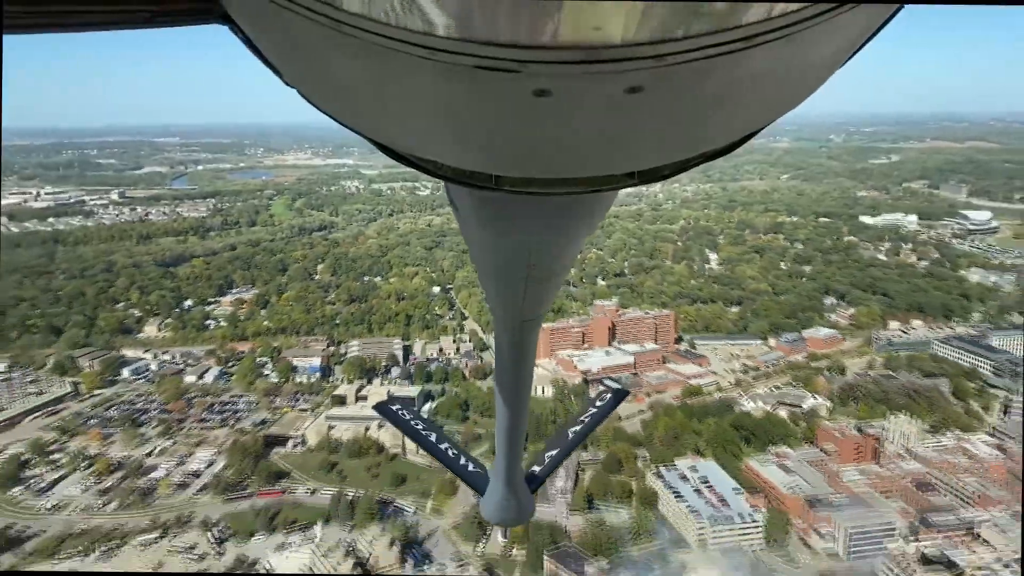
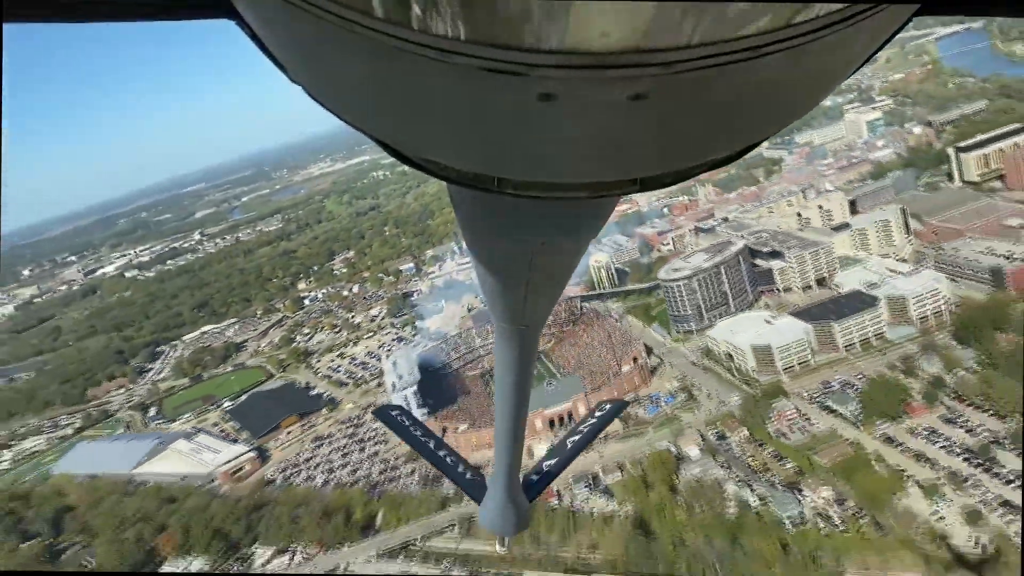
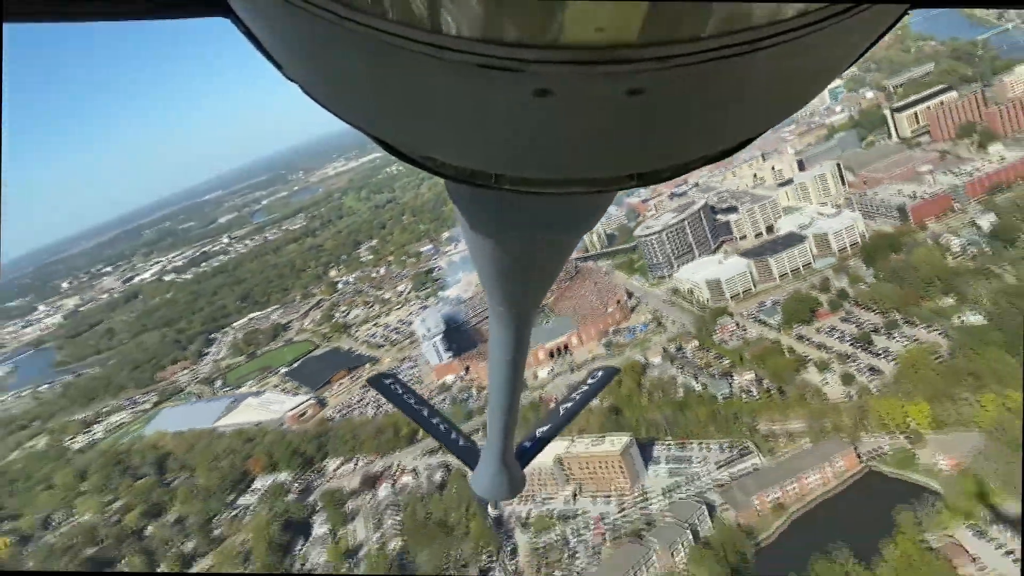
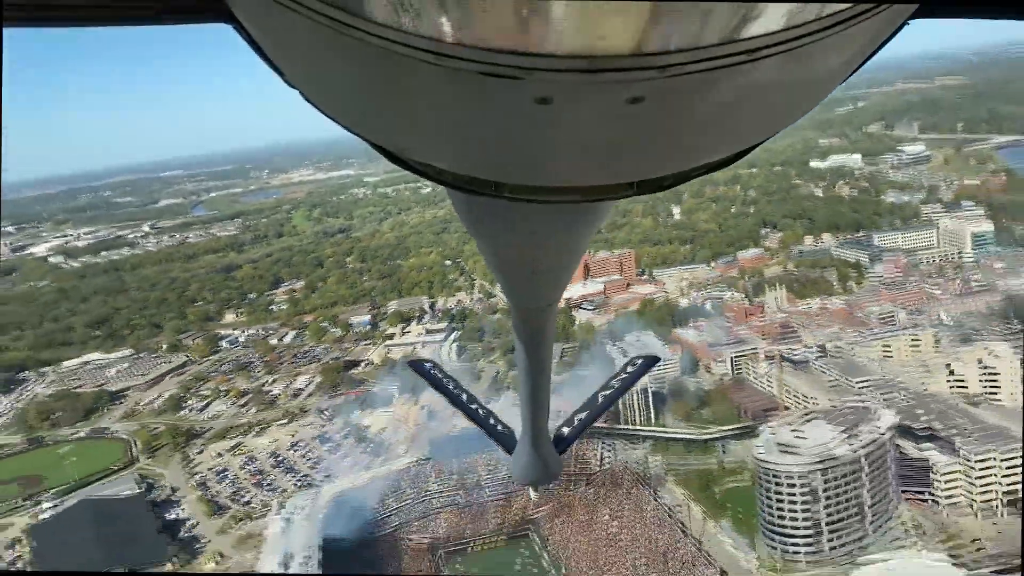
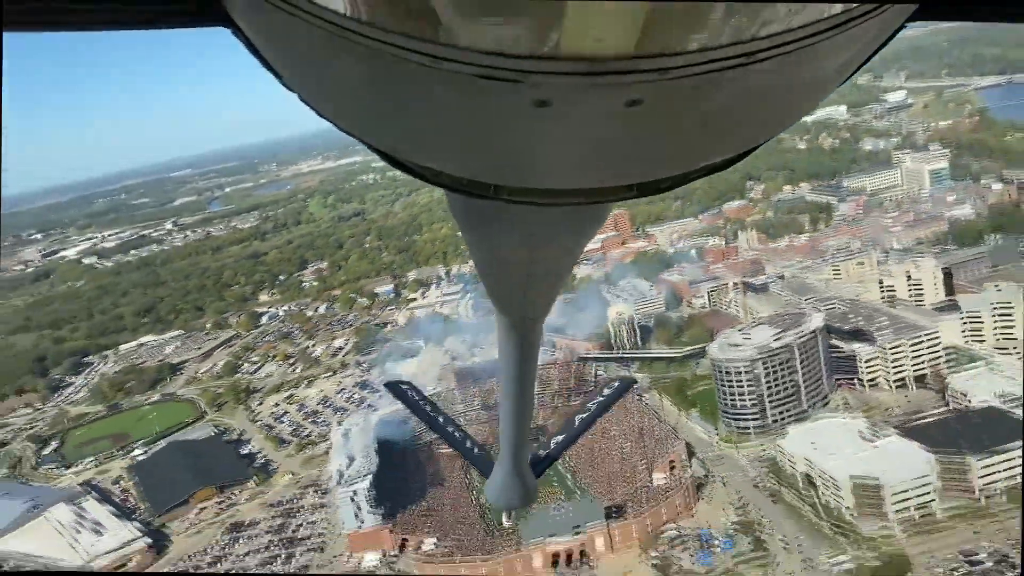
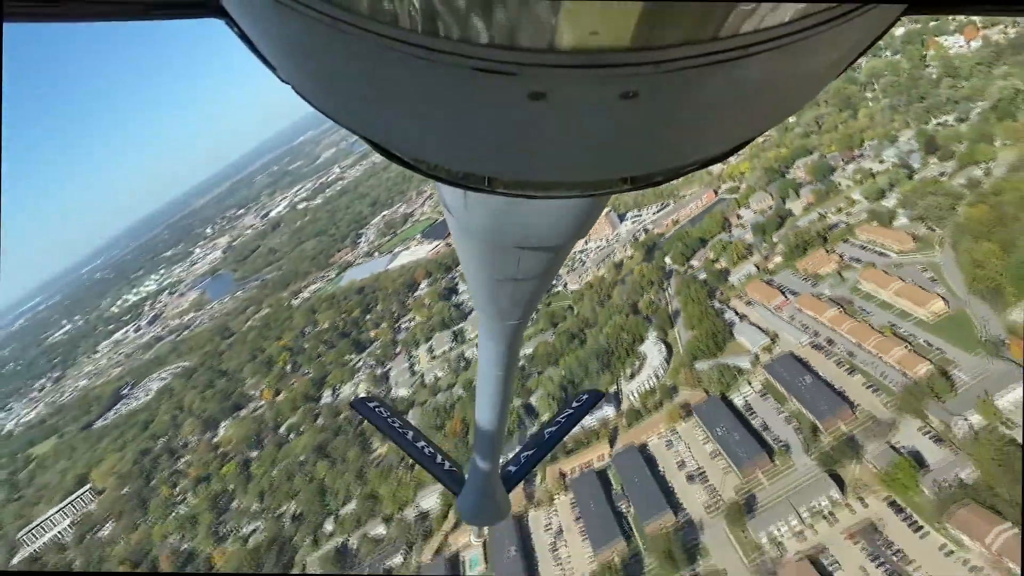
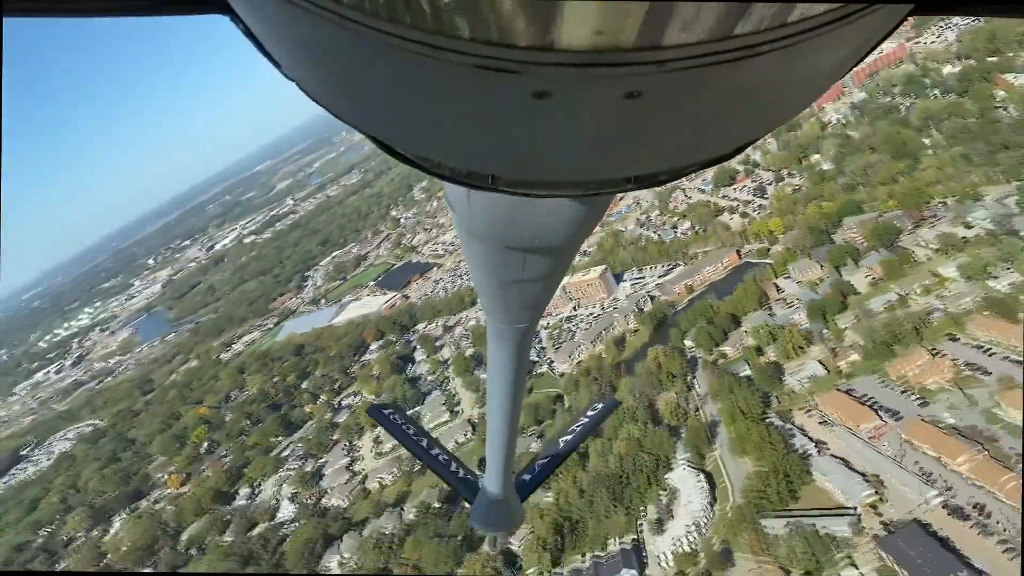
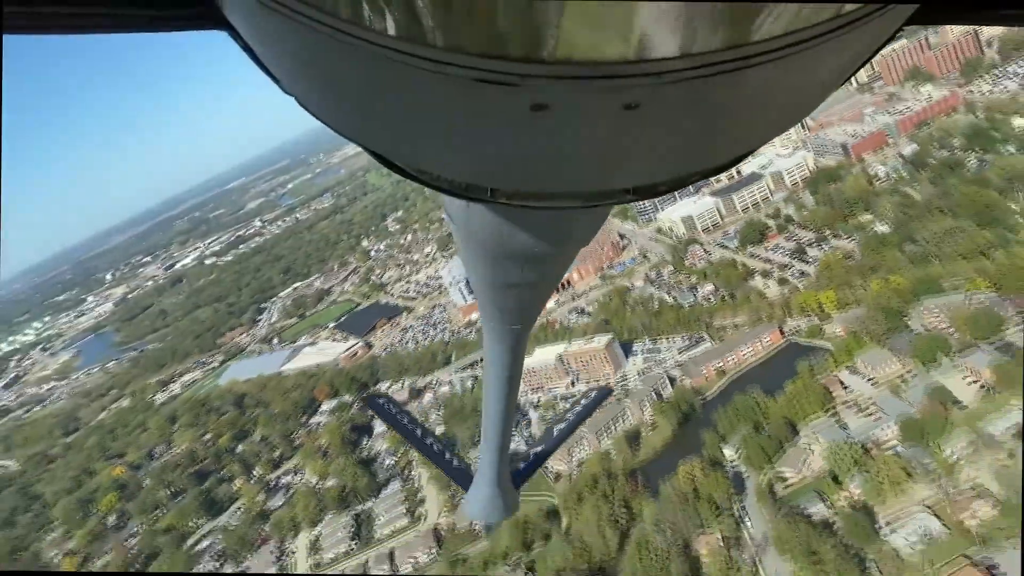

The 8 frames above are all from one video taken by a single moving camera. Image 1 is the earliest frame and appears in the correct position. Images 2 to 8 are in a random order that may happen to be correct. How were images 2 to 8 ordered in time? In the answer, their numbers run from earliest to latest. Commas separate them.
4, 5, 2, 3, 8, 7, 6
